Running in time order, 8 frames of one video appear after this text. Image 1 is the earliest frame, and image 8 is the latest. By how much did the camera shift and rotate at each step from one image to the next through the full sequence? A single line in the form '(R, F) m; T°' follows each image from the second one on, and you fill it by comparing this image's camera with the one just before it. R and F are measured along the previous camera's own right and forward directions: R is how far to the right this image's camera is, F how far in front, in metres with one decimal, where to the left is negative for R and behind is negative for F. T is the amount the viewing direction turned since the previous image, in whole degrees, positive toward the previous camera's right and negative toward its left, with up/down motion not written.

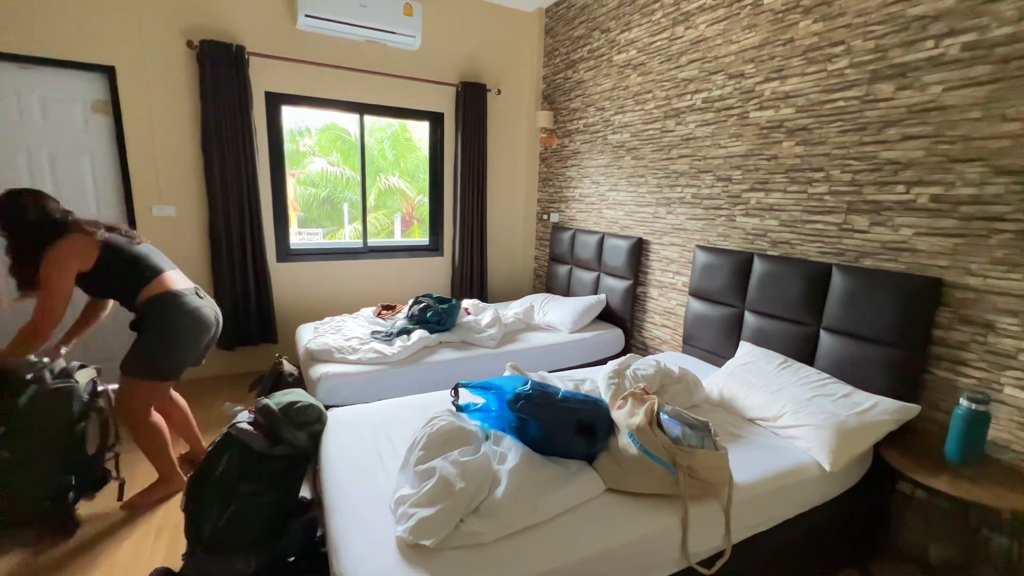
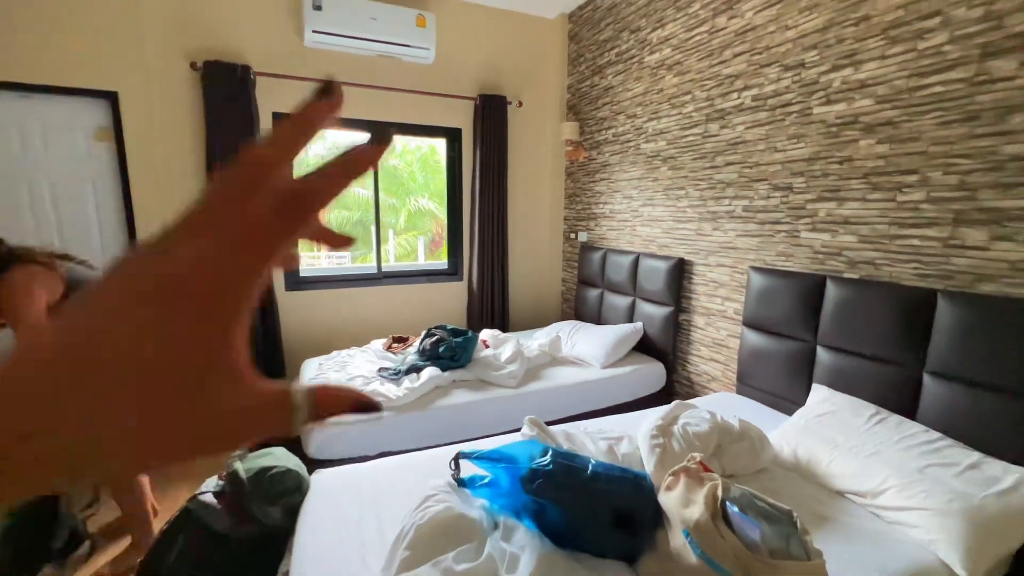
(+0.1, +0.3) m; -4°
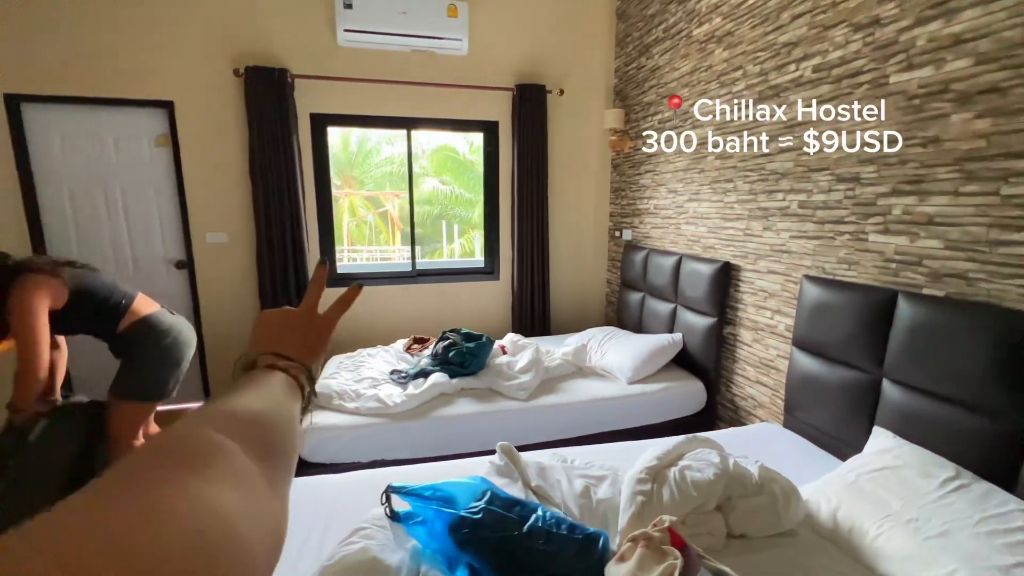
(+0.3, +0.2) m; -10°
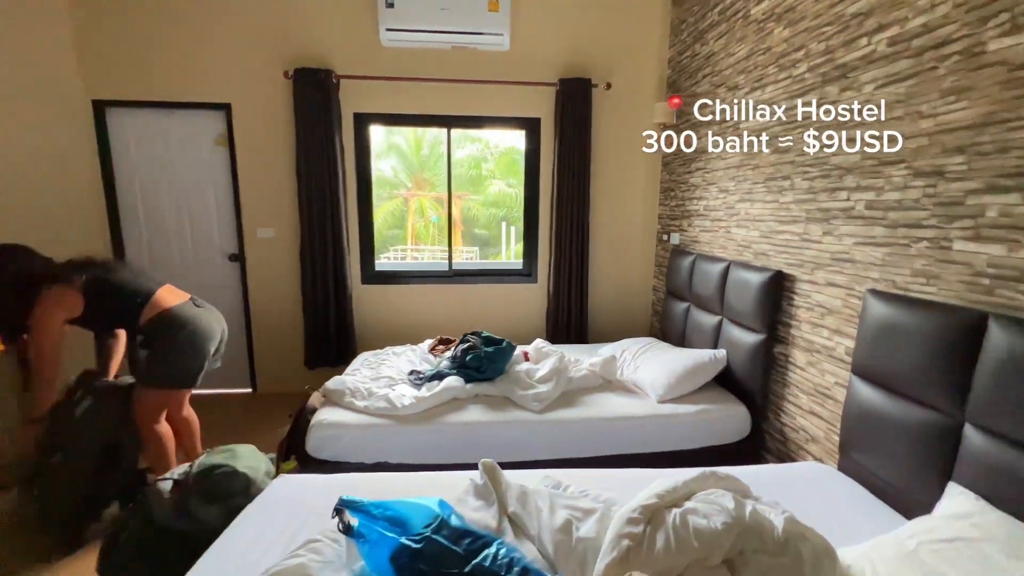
(+0.2, +0.1) m; -8°
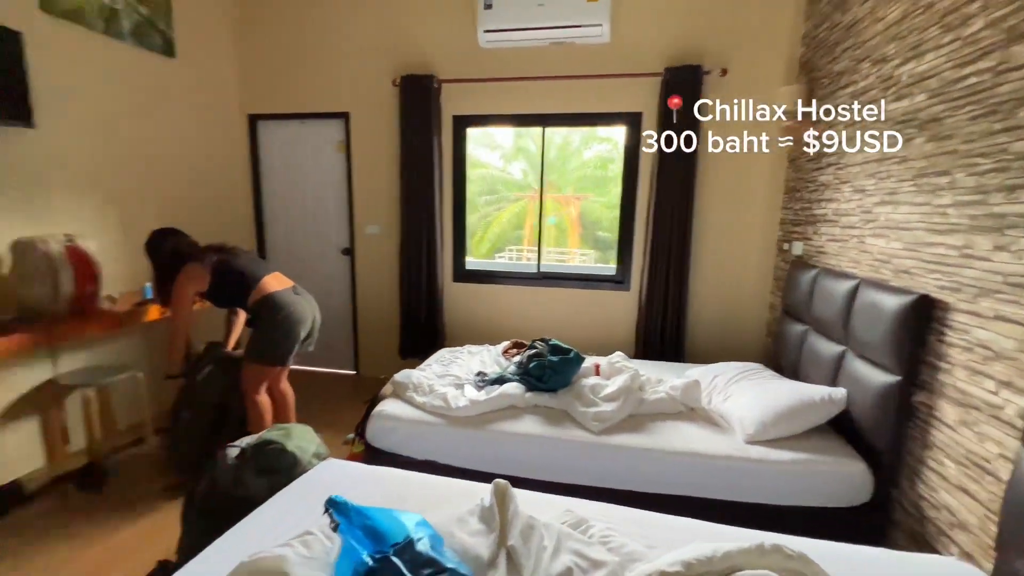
(+0.3, +0.2) m; -16°
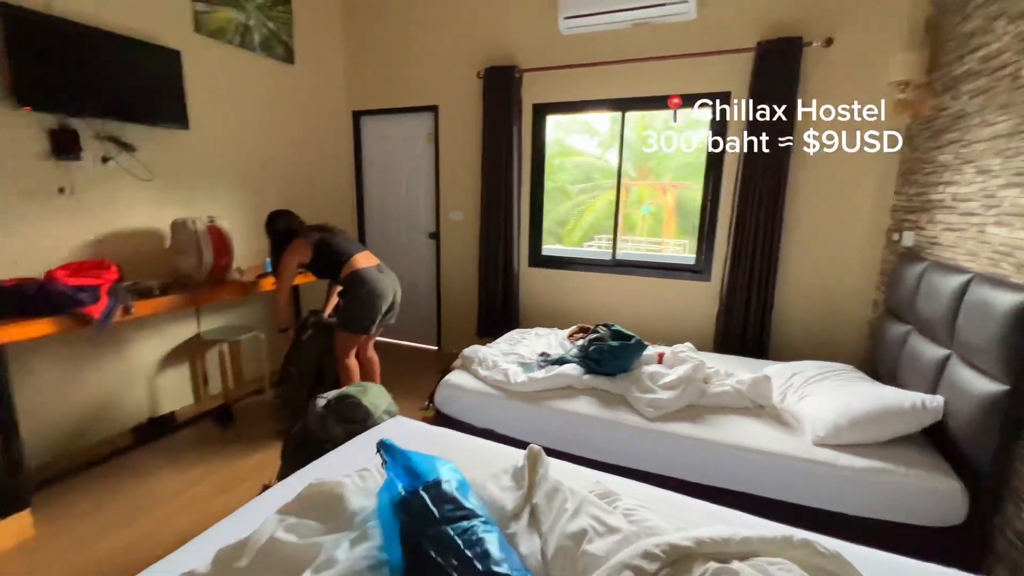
(+0.2, -0.1) m; -12°
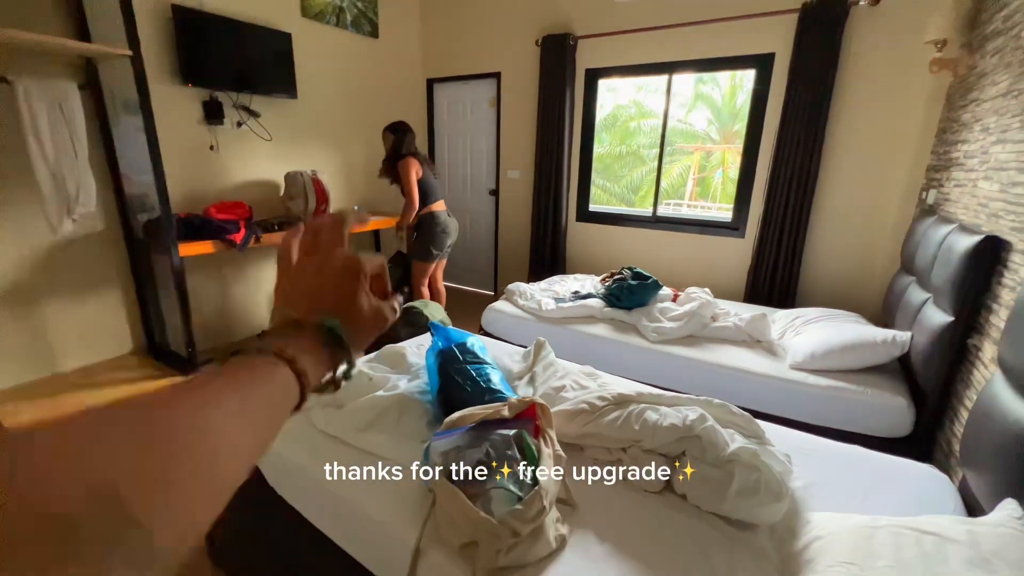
(+0.2, -0.4) m; -9°
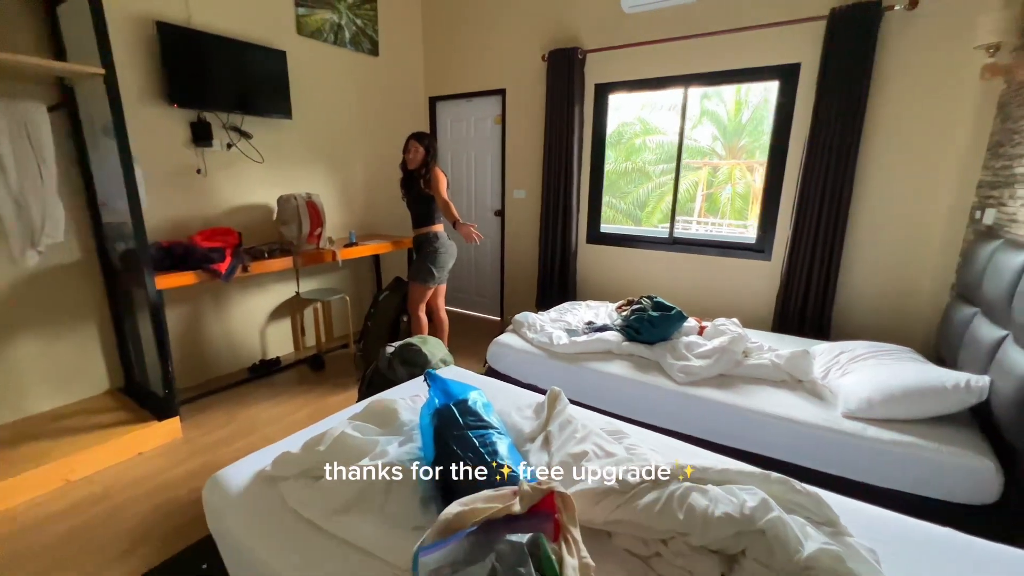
(0.0, +0.2) m; -1°
